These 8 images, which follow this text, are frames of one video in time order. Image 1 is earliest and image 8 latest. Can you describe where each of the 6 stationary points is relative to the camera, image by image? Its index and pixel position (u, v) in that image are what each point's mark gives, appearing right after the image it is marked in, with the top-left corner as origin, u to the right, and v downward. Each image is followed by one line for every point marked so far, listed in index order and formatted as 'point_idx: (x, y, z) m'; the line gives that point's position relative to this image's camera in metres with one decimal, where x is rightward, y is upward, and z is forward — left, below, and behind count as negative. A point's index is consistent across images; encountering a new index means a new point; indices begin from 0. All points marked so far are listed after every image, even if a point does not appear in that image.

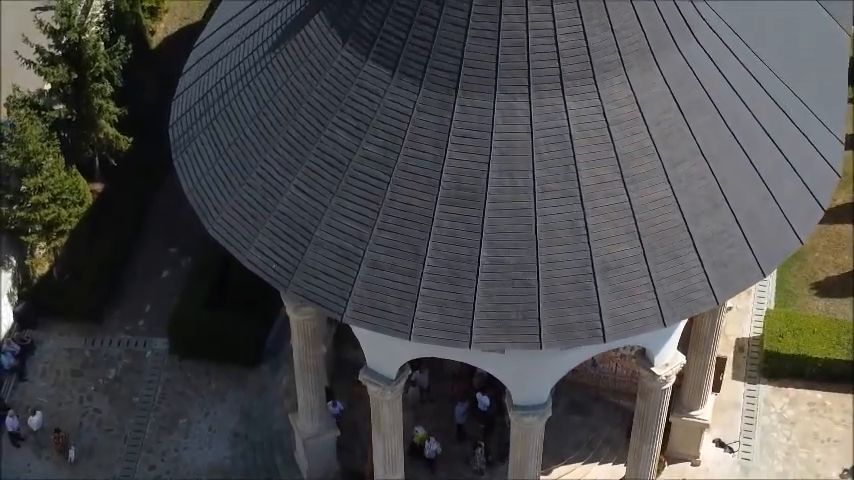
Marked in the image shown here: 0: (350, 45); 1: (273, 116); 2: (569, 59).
0: (-1.4, +3.5, +19.0) m
1: (-2.9, +2.3, +19.6) m
2: (+2.5, +3.1, +18.2) m
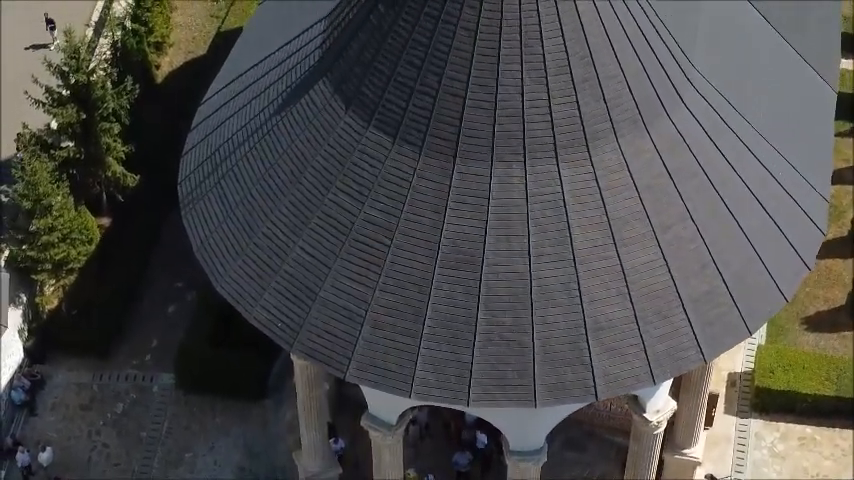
0: (-1.4, +2.4, +19.8) m
1: (-2.9, +1.2, +20.4) m
2: (+2.5, +2.0, +18.9) m
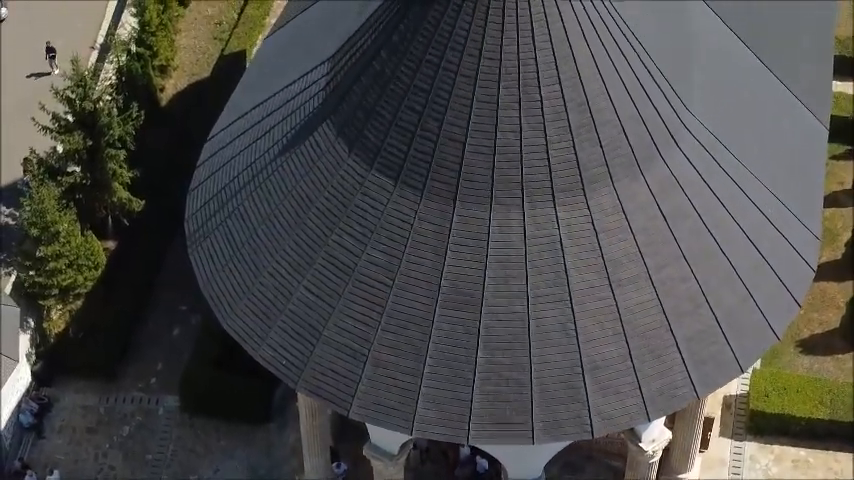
0: (-1.4, +1.7, +20.3) m
1: (-2.8, +0.4, +20.9) m
2: (+2.5, +1.3, +19.5) m
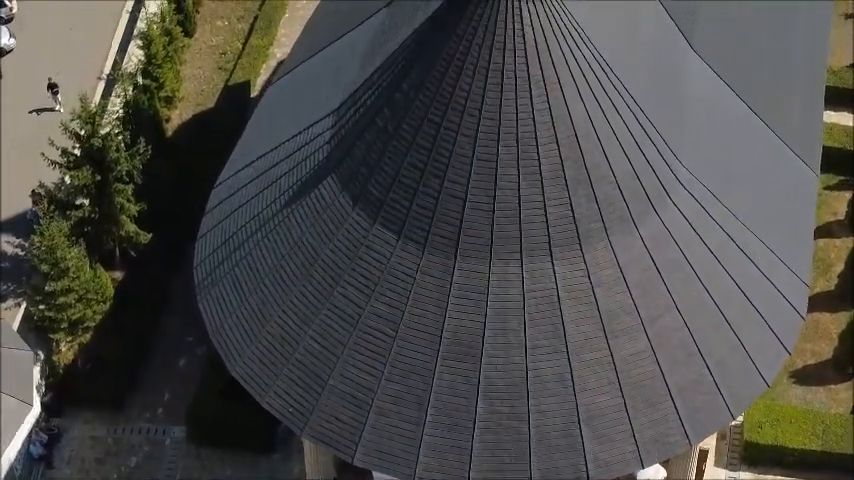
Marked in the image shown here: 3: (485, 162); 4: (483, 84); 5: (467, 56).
0: (-1.4, +0.6, +21.0) m
1: (-2.8, -0.6, +21.6) m
2: (+2.5, +0.2, +20.2) m
3: (+1.1, +1.5, +20.0) m
4: (+1.1, +2.9, +19.7) m
5: (+0.8, +3.5, +19.8) m
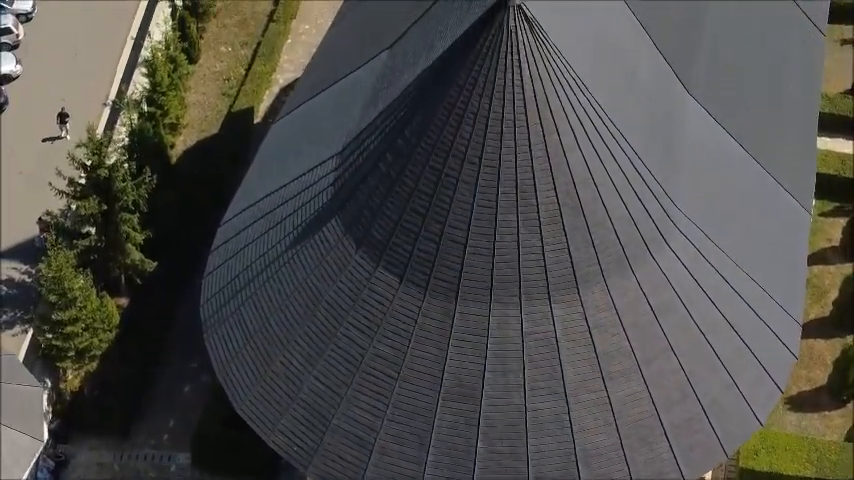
0: (-1.3, -0.2, +21.6) m
1: (-2.8, -1.5, +22.2) m
2: (+2.5, -0.6, +20.7) m
3: (+1.1, +0.6, +20.6) m
4: (+1.1, +2.1, +20.3) m
5: (+0.8, +2.6, +20.3) m
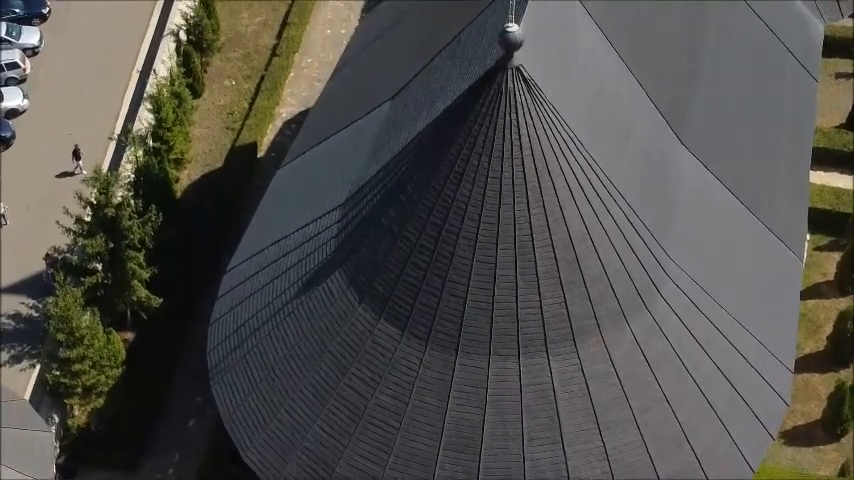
0: (-1.3, -1.3, +22.2) m
1: (-2.8, -2.6, +22.8) m
2: (+2.6, -1.7, +21.3) m
3: (+1.1, -0.5, +21.2) m
4: (+1.1, +1.0, +20.9) m
5: (+0.8, +1.5, +21.0) m
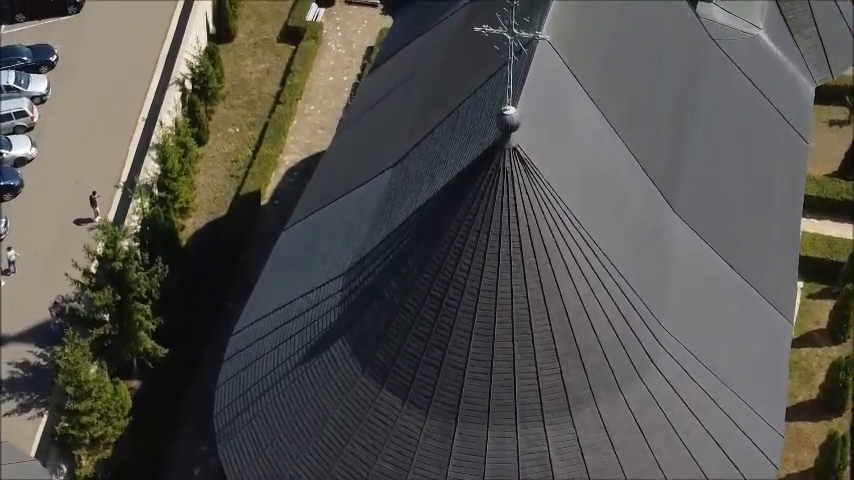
0: (-1.3, -2.9, +23.0) m
1: (-2.8, -4.2, +23.5) m
2: (+2.6, -3.3, +22.1) m
3: (+1.2, -2.0, +21.9) m
4: (+1.1, -0.6, +21.7) m
5: (+0.8, 0.0, +21.8) m
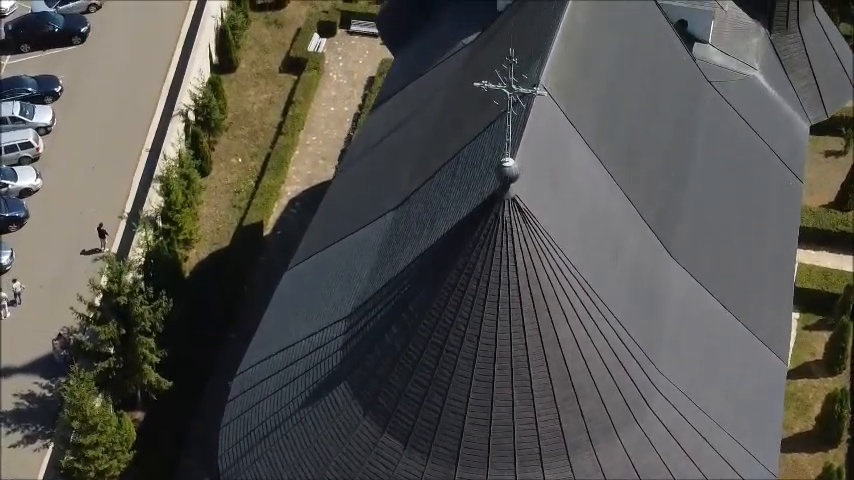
0: (-1.3, -3.9, +23.4) m
1: (-2.7, -5.2, +24.0) m
2: (+2.6, -4.3, +22.5) m
3: (+1.2, -3.0, +22.4) m
4: (+1.1, -1.6, +22.2) m
5: (+0.8, -1.0, +22.3) m
